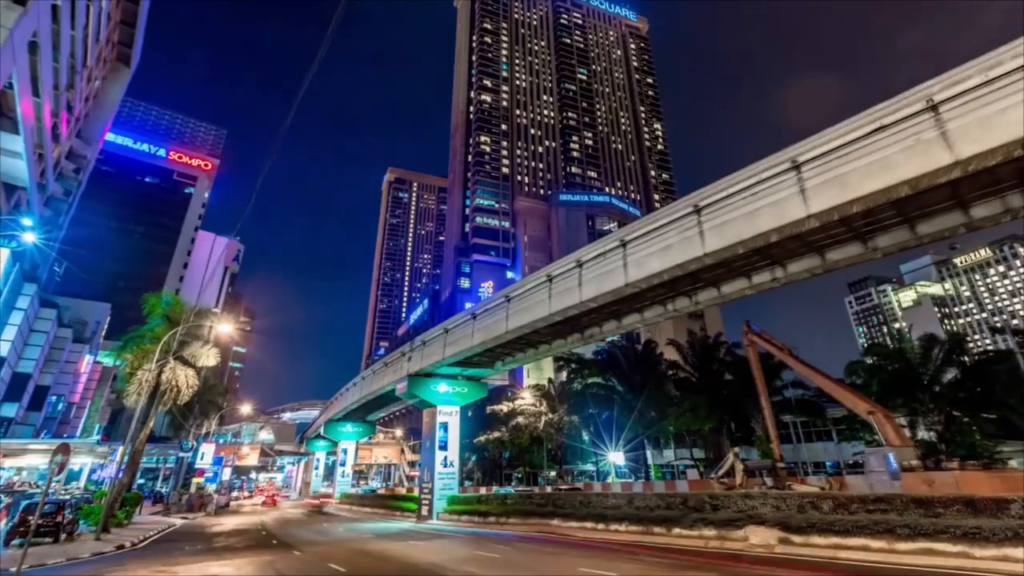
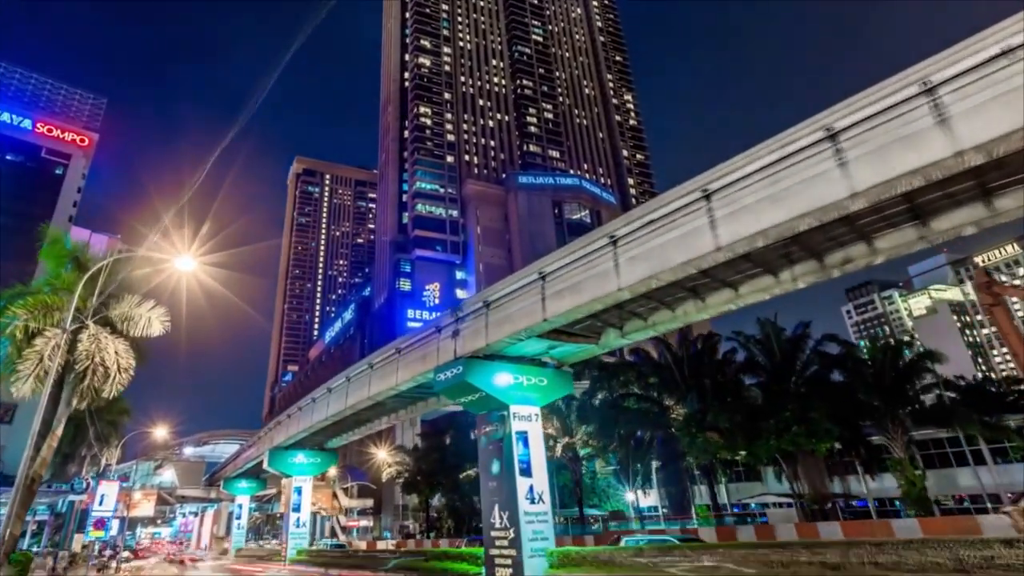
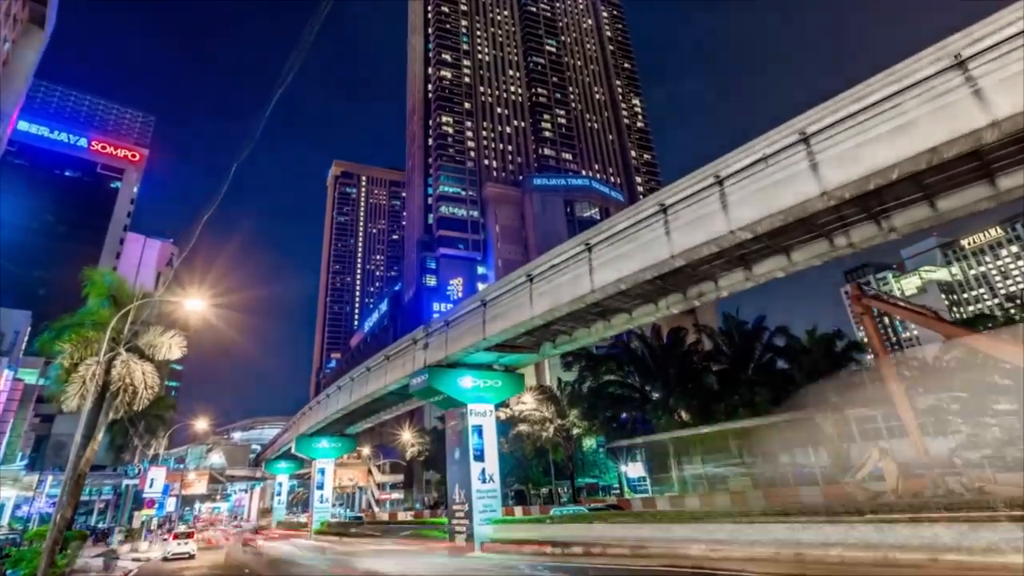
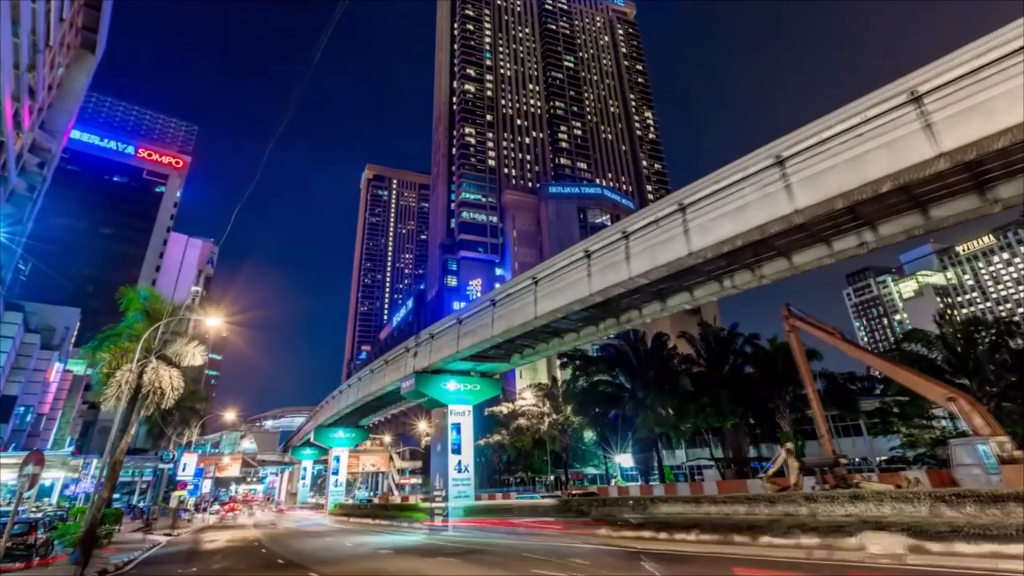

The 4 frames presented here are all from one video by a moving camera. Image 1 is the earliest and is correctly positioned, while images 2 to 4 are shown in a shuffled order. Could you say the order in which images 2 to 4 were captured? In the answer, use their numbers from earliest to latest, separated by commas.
4, 3, 2
